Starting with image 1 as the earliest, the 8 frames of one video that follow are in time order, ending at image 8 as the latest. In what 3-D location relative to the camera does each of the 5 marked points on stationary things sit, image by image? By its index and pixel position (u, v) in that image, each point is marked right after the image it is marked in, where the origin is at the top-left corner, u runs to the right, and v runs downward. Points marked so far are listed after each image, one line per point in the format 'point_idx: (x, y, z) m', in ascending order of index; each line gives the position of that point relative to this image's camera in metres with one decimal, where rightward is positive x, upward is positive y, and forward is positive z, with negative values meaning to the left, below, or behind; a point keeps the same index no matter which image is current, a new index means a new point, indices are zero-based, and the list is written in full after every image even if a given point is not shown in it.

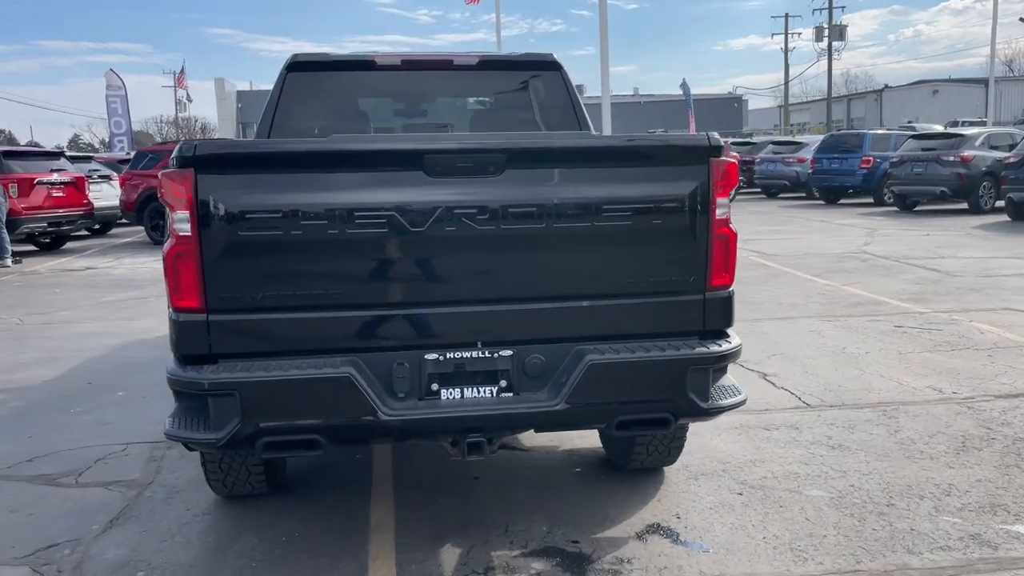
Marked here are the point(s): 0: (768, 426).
0: (+1.5, -0.8, +5.2) m
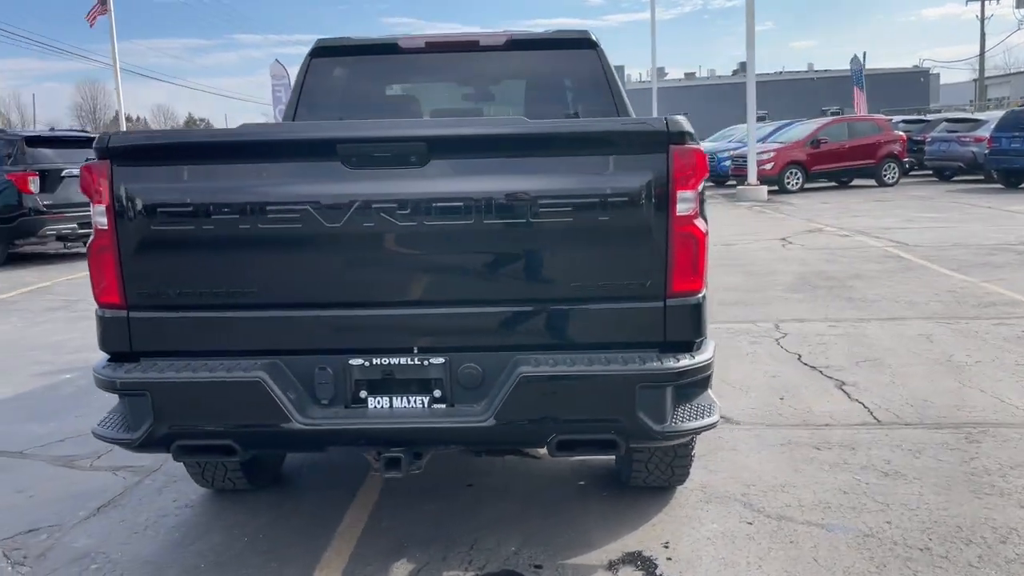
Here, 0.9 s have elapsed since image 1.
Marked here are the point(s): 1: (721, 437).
0: (+1.6, -0.8, +4.6) m
1: (+1.1, -0.8, +4.8) m
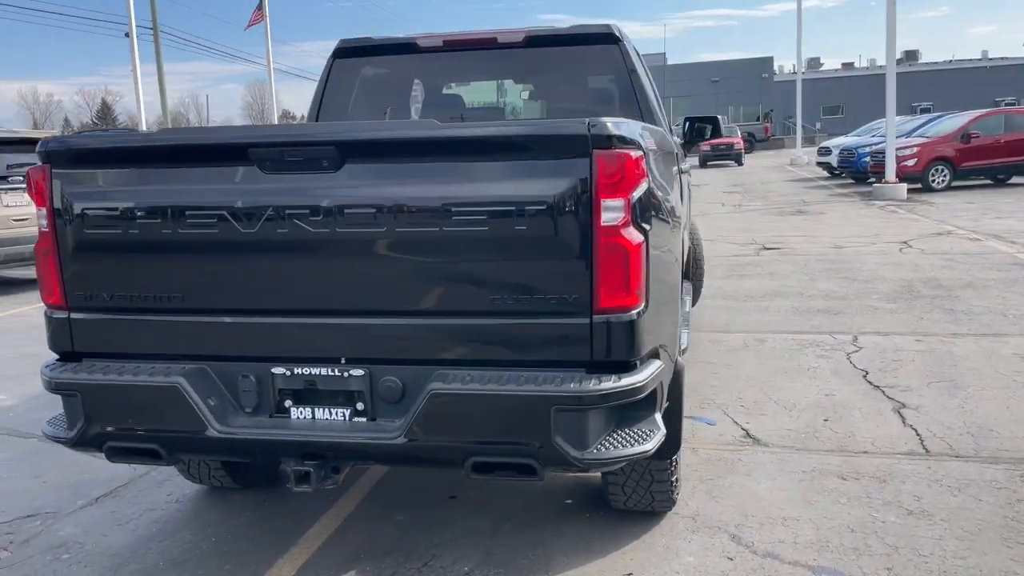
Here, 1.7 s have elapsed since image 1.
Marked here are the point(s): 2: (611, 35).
0: (+1.6, -0.9, +4.2) m
1: (+1.1, -0.9, +4.4) m
2: (+0.5, +1.4, +4.8) m
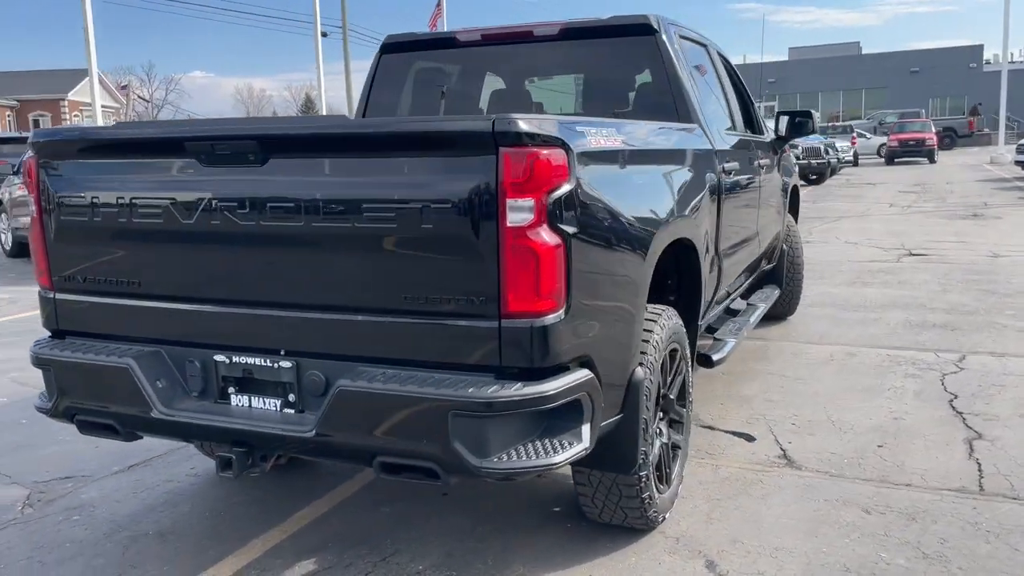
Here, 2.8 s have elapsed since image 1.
0: (+1.5, -0.9, +3.8) m
1: (+1.2, -0.9, +4.1) m
2: (+0.7, +1.4, +4.6) m
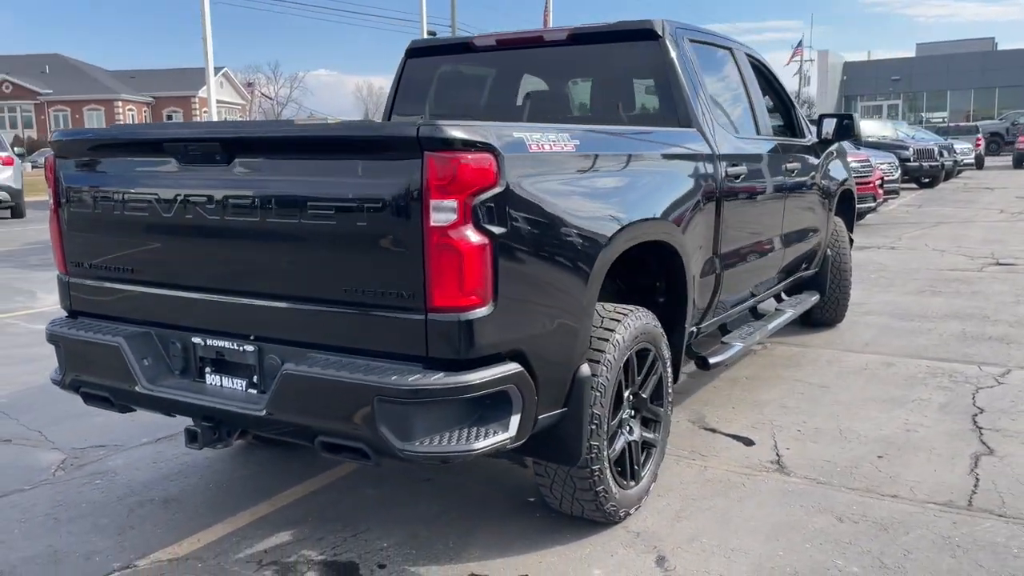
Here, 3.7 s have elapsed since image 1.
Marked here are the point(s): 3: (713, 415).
0: (+1.4, -1.0, +3.8) m
1: (+1.1, -0.9, +4.1) m
2: (+0.7, +1.4, +4.7) m
3: (+1.2, -0.7, +5.1) m
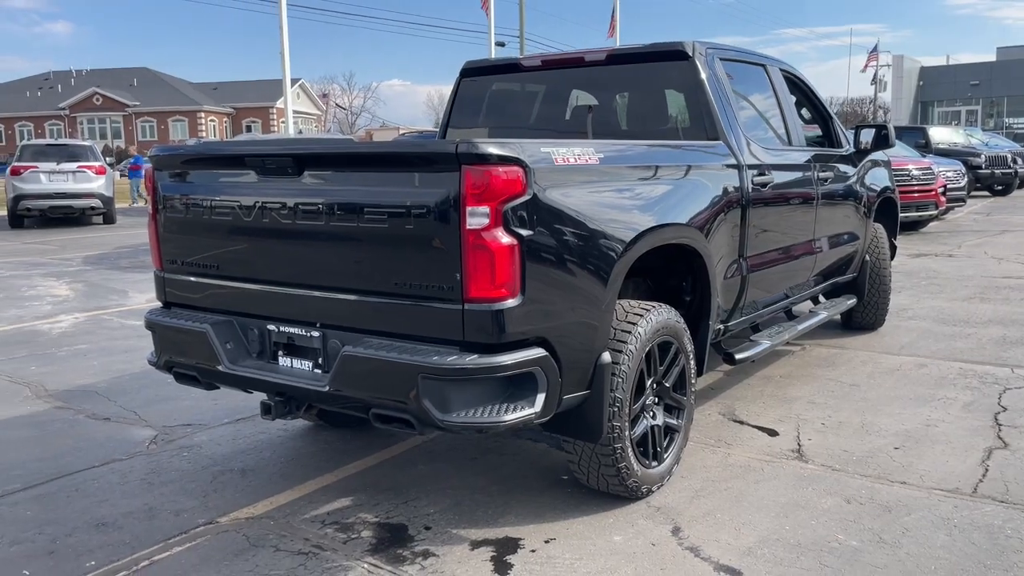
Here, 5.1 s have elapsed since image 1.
0: (+1.6, -1.0, +4.1) m
1: (+1.3, -0.9, +4.5) m
2: (+1.0, +1.4, +5.0) m
3: (+1.4, -0.7, +5.4) m
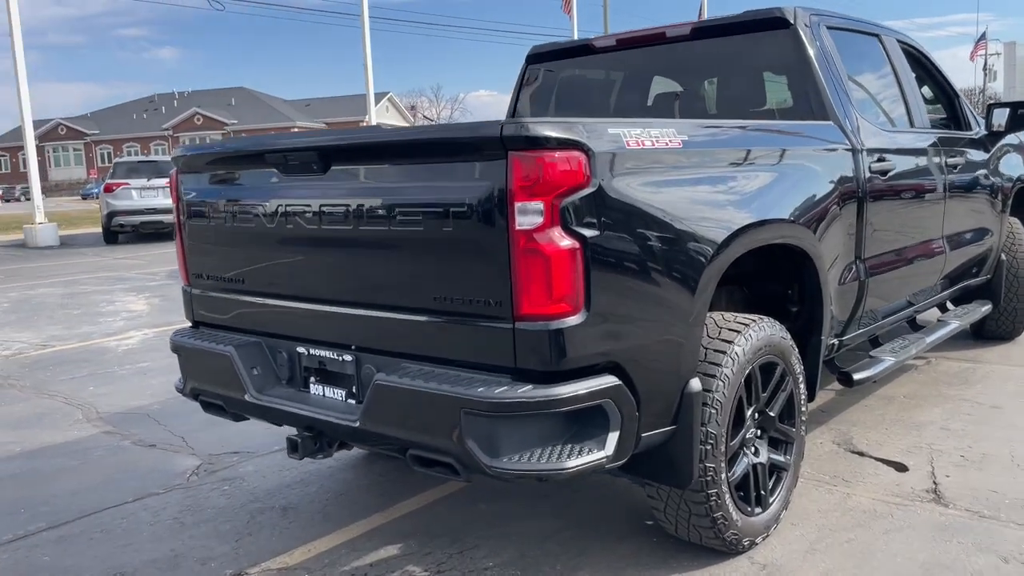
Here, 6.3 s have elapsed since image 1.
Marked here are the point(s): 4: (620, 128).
0: (+1.8, -1.0, +3.3) m
1: (+1.6, -1.0, +3.7) m
2: (+1.3, +1.3, +4.3) m
3: (+1.8, -0.8, +4.6) m
4: (+0.4, +0.5, +2.8) m
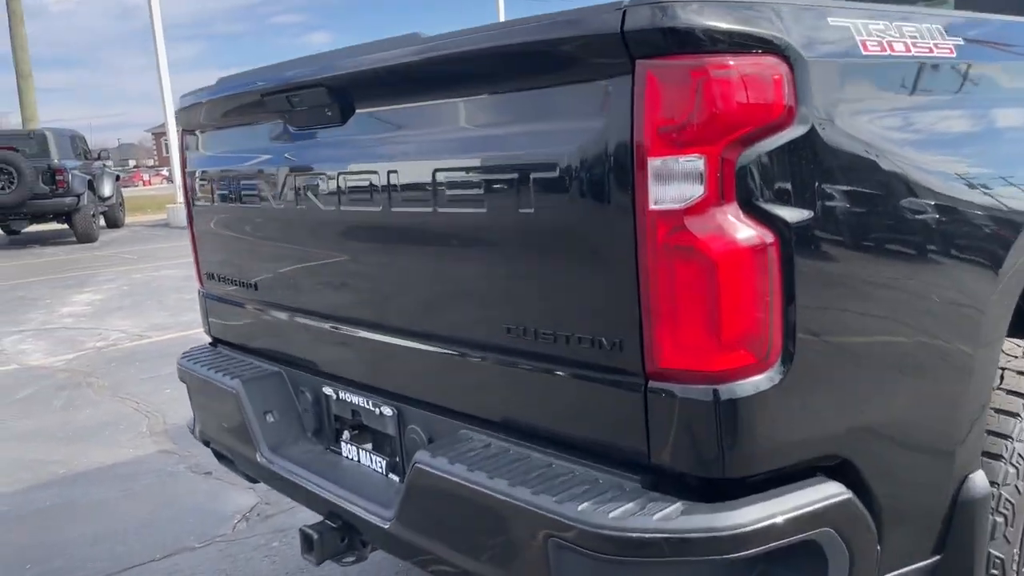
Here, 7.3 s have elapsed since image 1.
0: (+2.1, -1.0, +1.8) m
1: (+1.9, -1.0, +2.2) m
2: (+1.8, +1.3, +2.8) m
3: (+2.3, -0.8, +3.1) m
4: (+0.6, +0.5, +1.6) m
